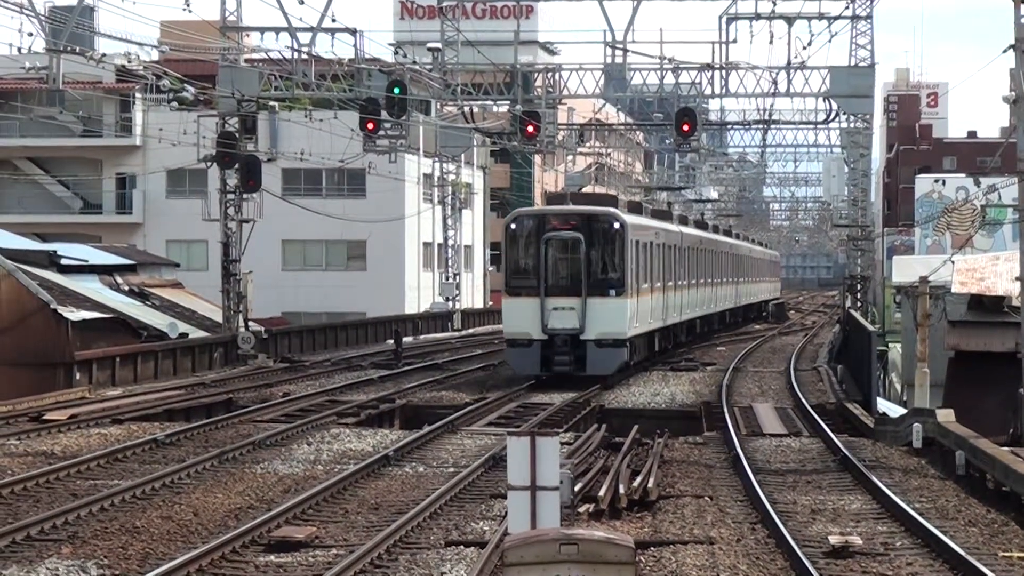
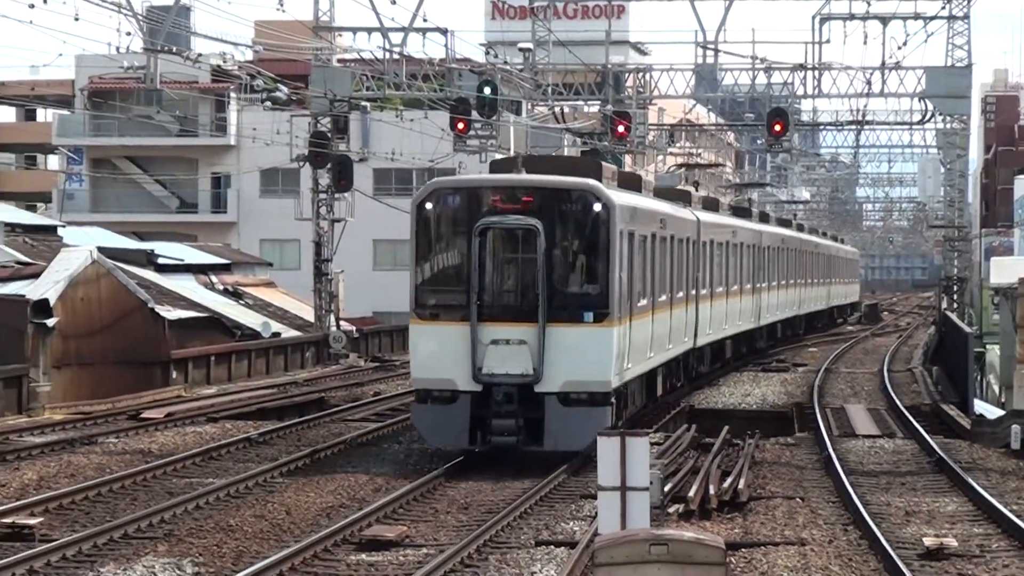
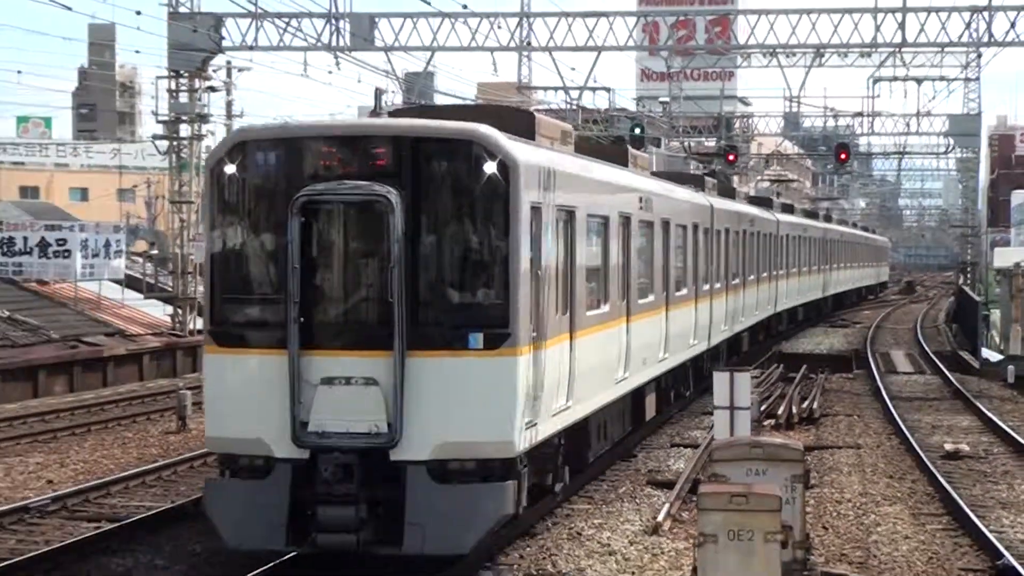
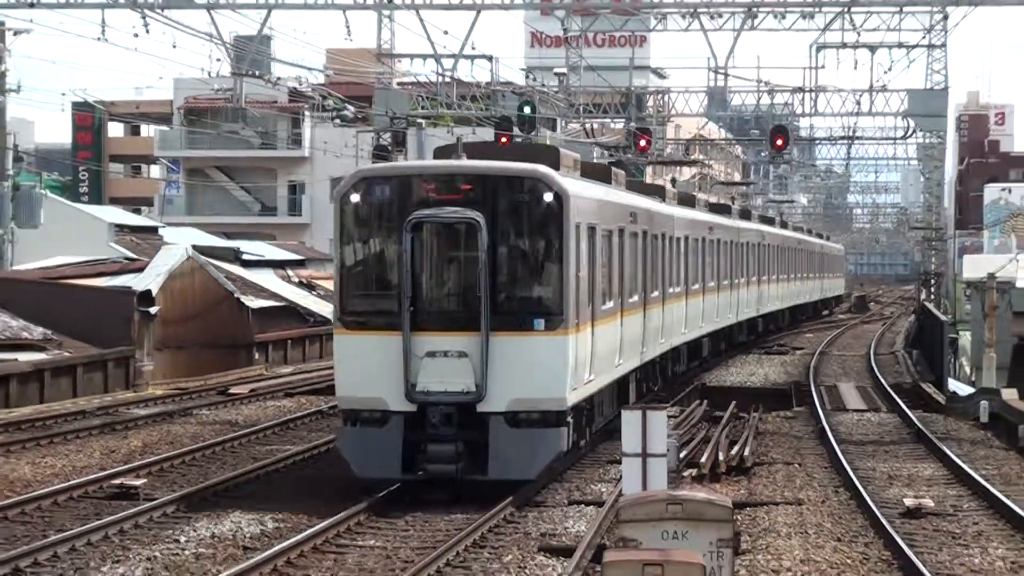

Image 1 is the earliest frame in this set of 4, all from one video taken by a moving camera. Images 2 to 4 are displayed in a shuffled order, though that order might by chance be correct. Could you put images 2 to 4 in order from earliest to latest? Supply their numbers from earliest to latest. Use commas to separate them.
2, 4, 3
